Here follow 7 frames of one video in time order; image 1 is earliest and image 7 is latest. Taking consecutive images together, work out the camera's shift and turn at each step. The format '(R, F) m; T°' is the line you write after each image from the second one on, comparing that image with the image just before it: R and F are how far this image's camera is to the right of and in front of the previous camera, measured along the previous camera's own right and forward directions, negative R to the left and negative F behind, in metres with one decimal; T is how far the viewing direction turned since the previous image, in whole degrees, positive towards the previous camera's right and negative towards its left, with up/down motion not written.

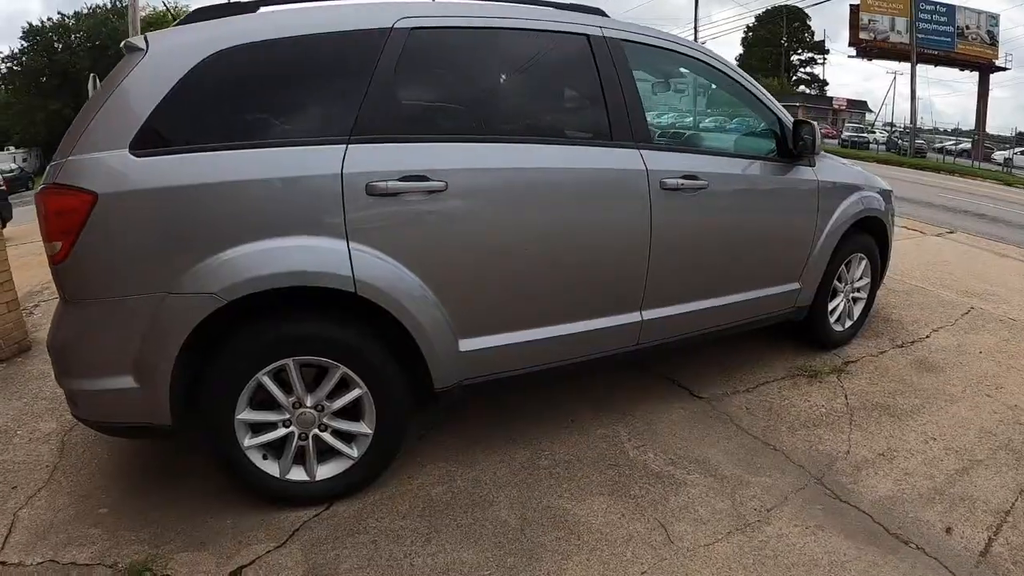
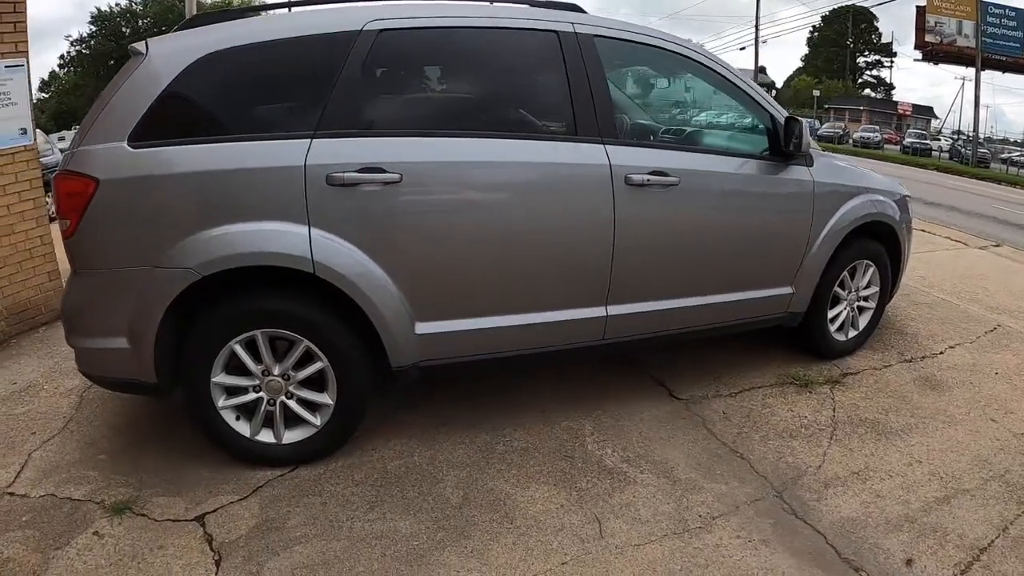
(+0.6, -0.1) m; -9°
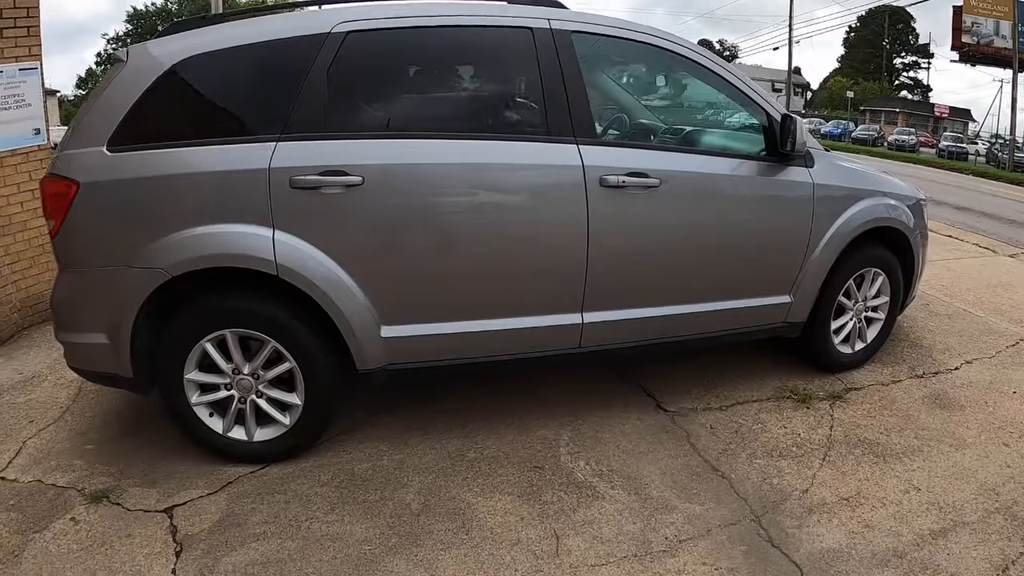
(+0.4, +0.1) m; -6°
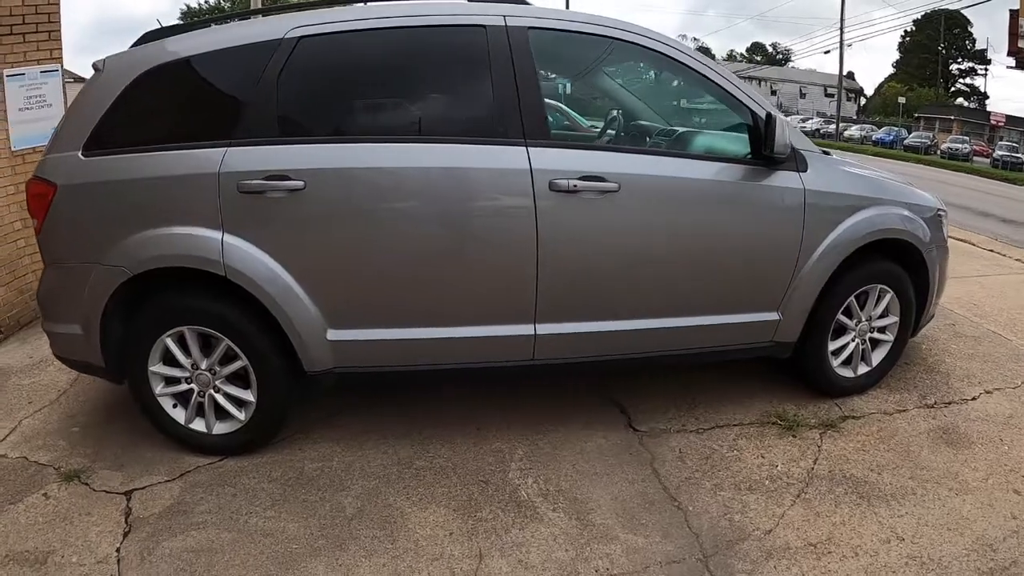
(+0.6, +0.1) m; -8°
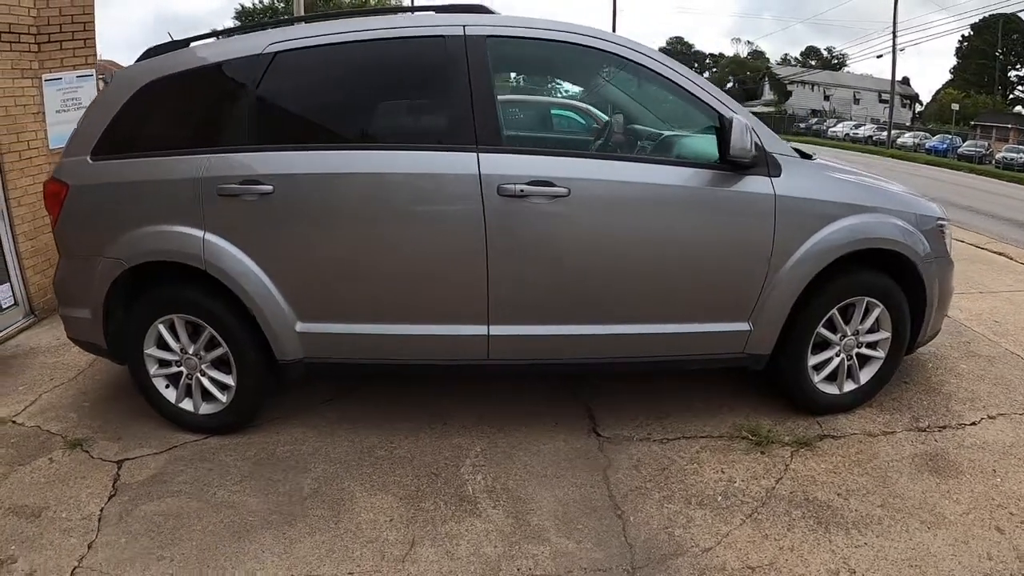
(+0.6, 0.0) m; -9°
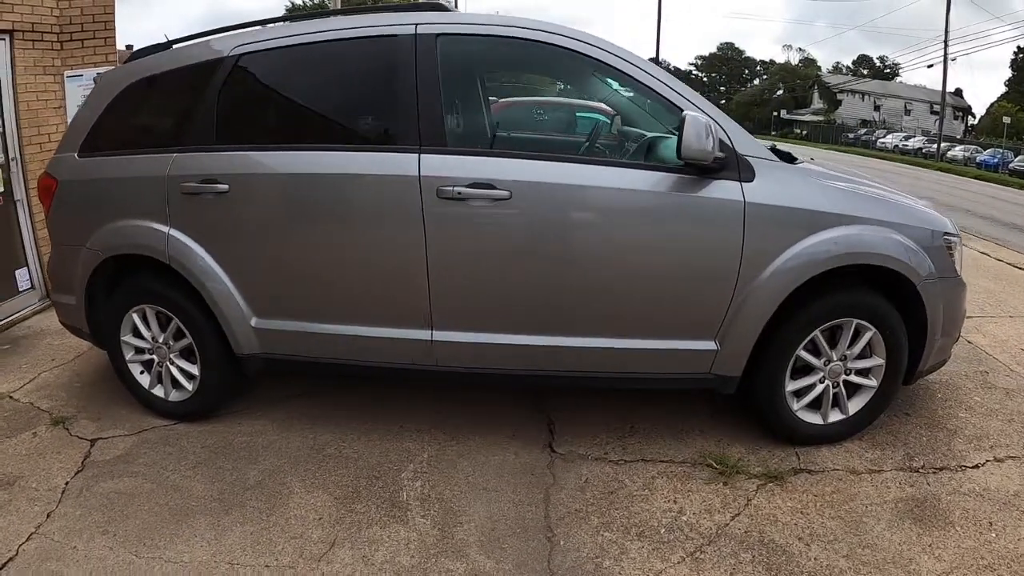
(+0.6, +0.2) m; -8°
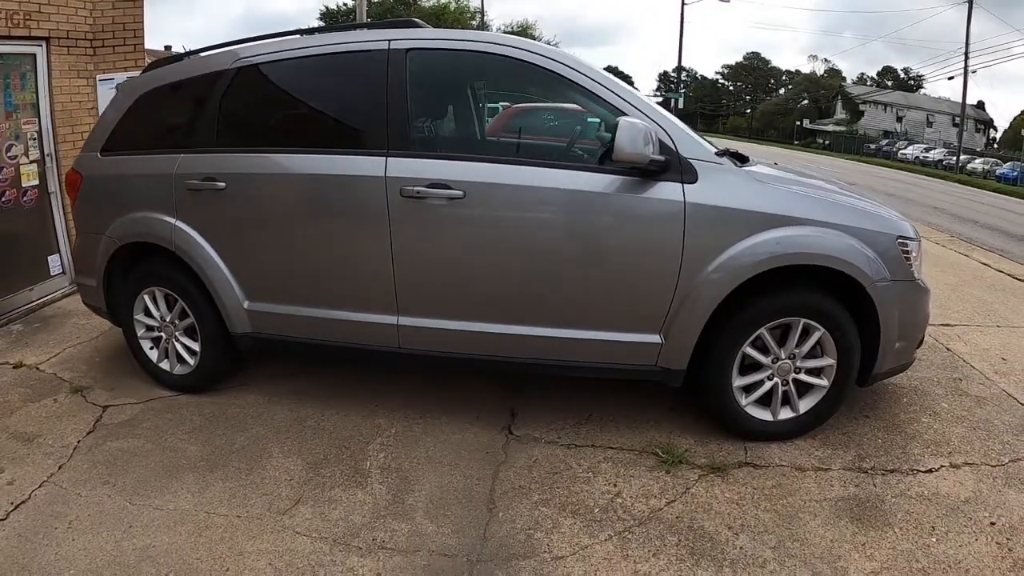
(+0.5, -0.2) m; -6°
